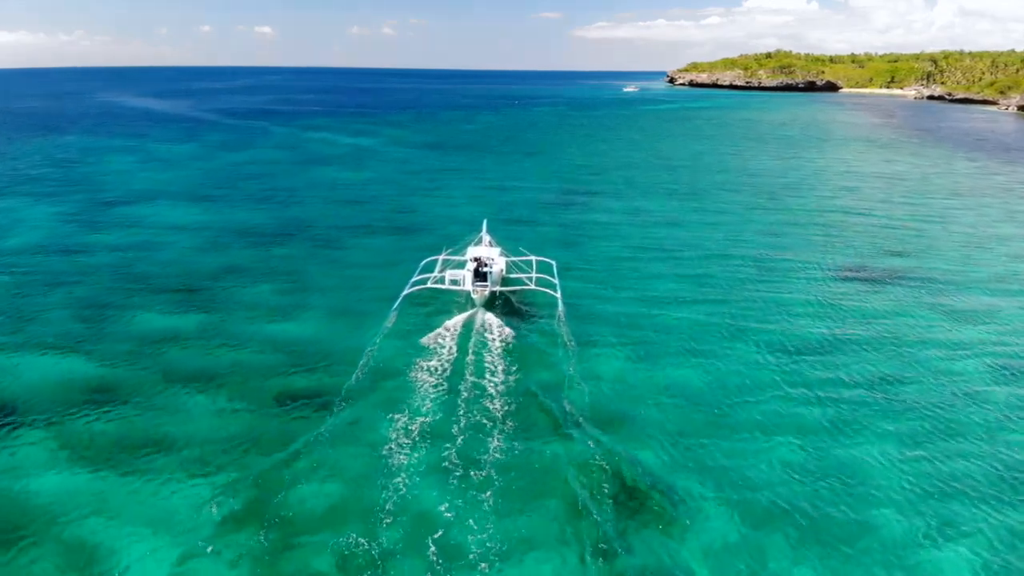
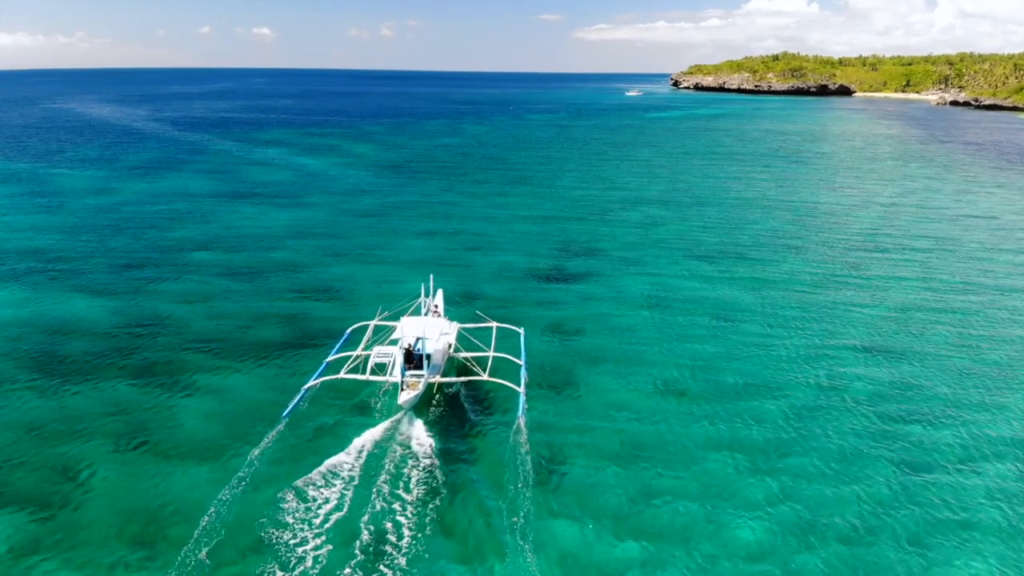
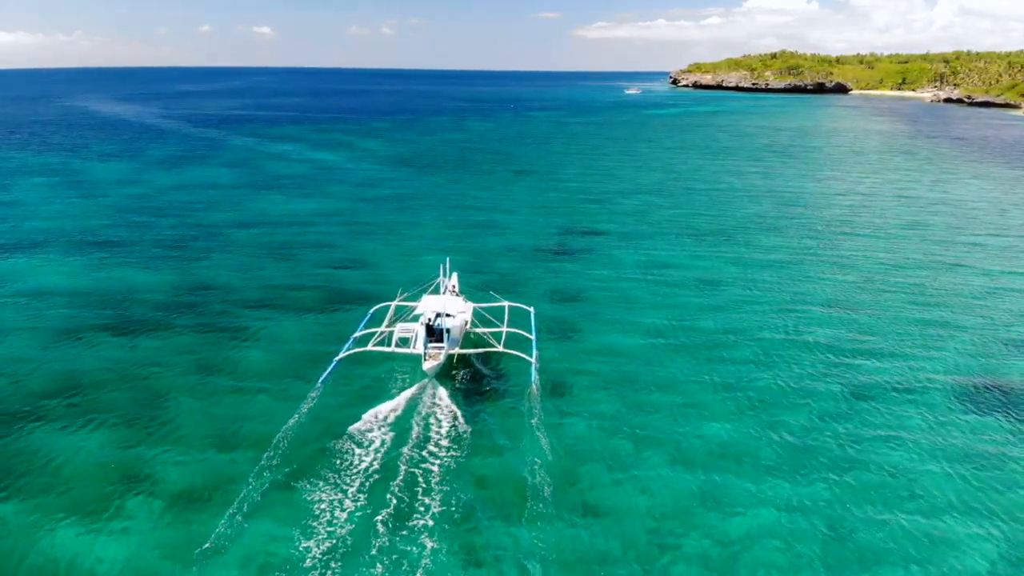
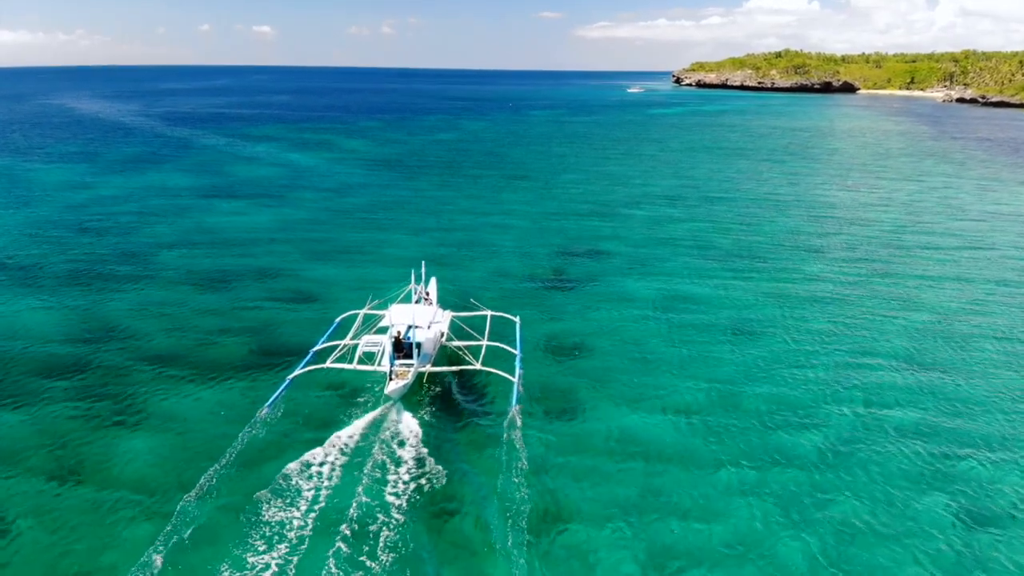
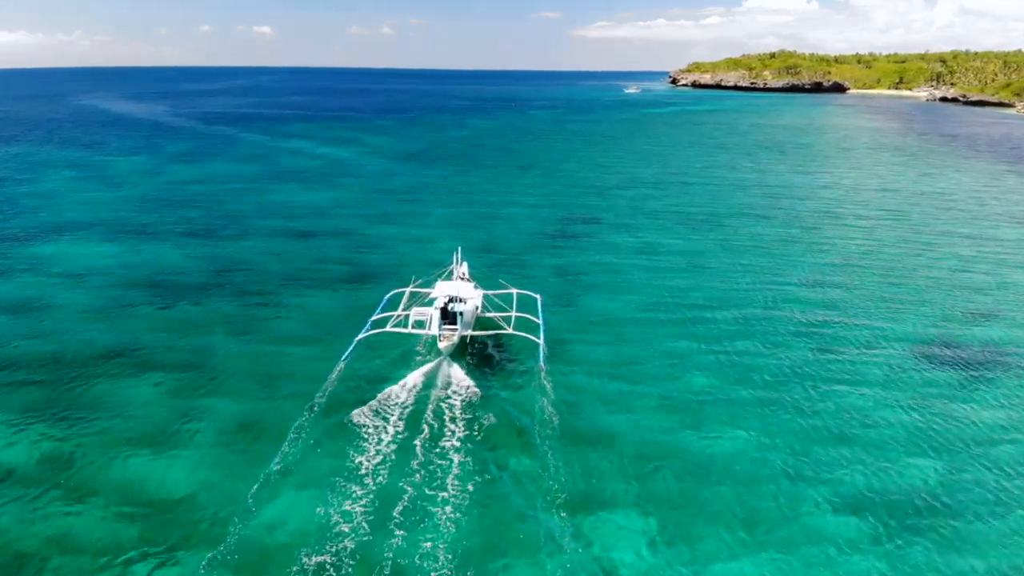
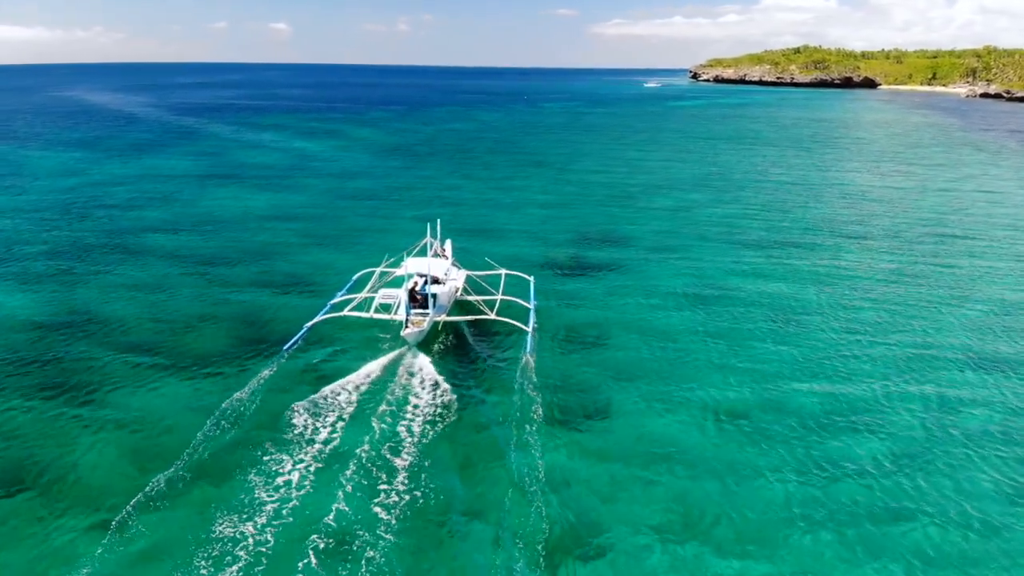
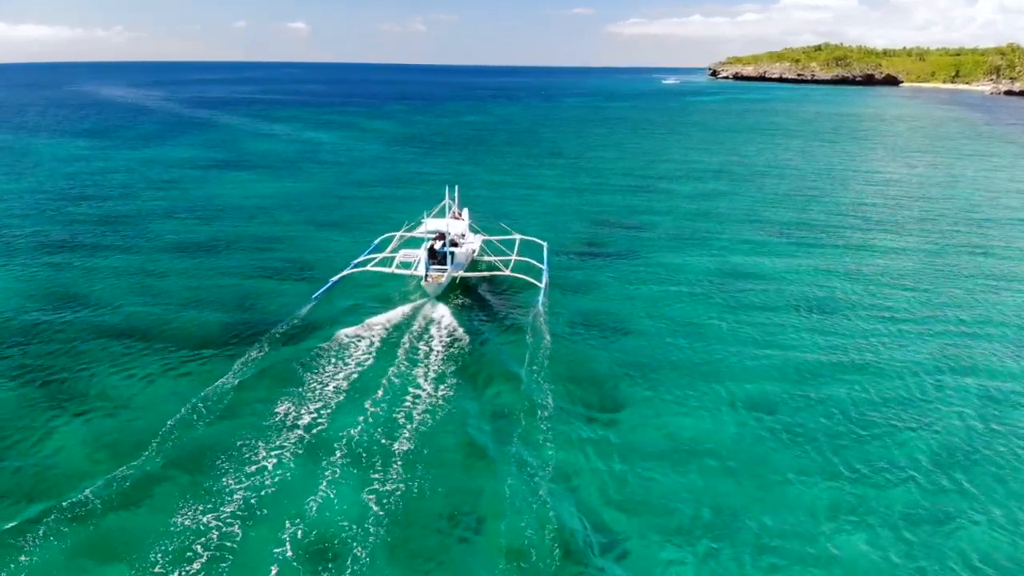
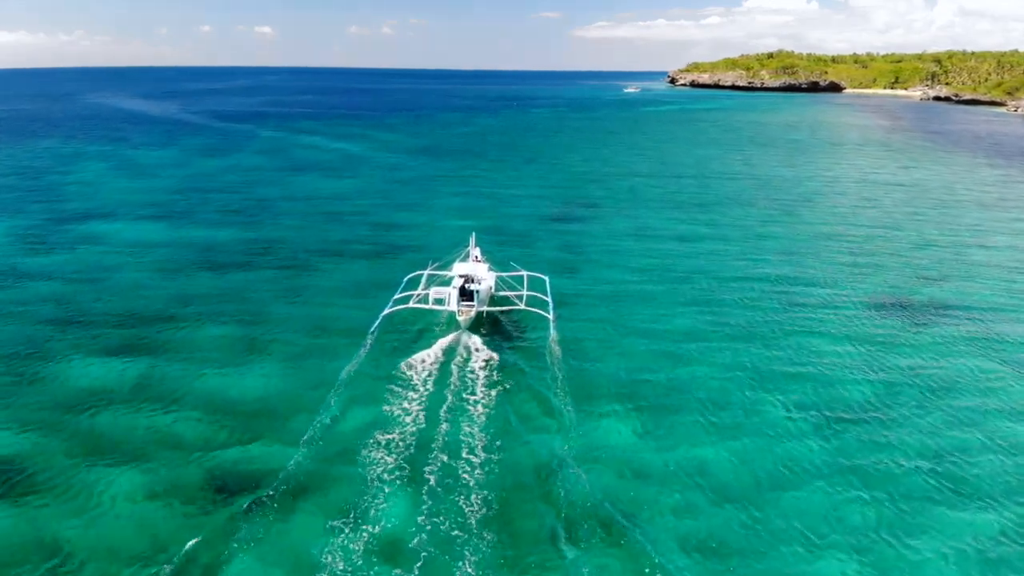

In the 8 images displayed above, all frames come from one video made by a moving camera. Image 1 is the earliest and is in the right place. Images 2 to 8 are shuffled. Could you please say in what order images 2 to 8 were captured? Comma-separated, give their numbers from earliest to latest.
8, 5, 3, 2, 4, 6, 7
